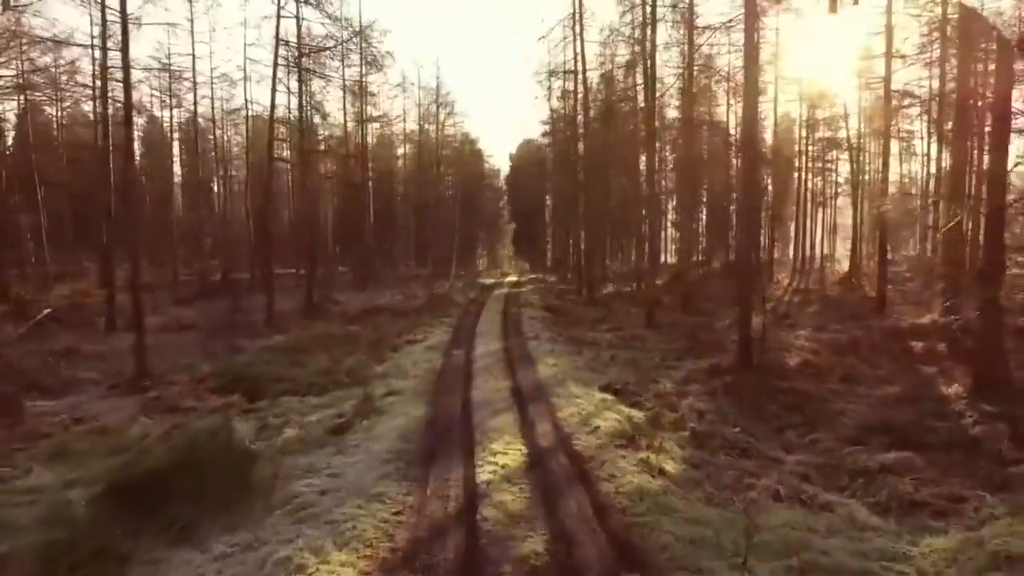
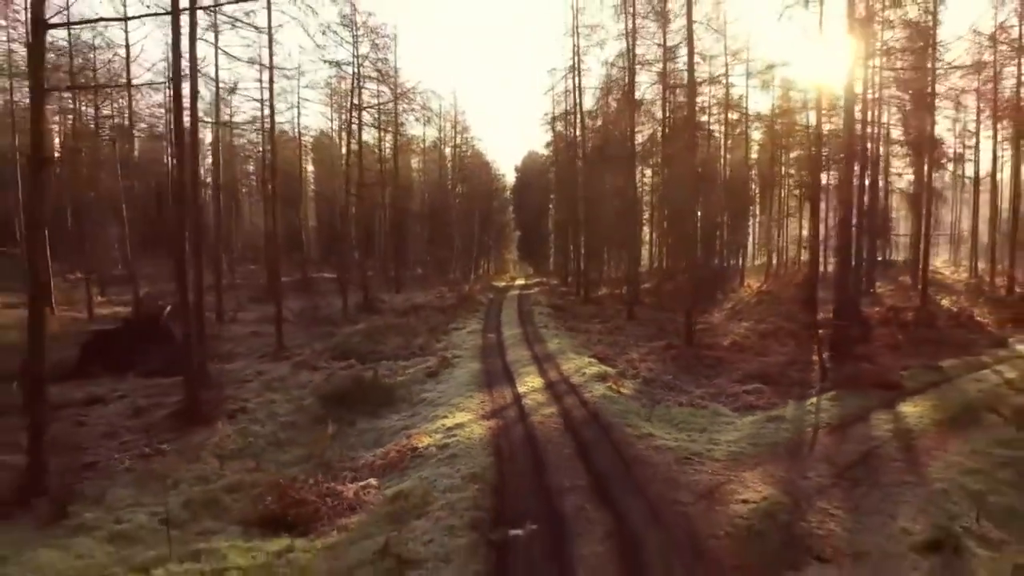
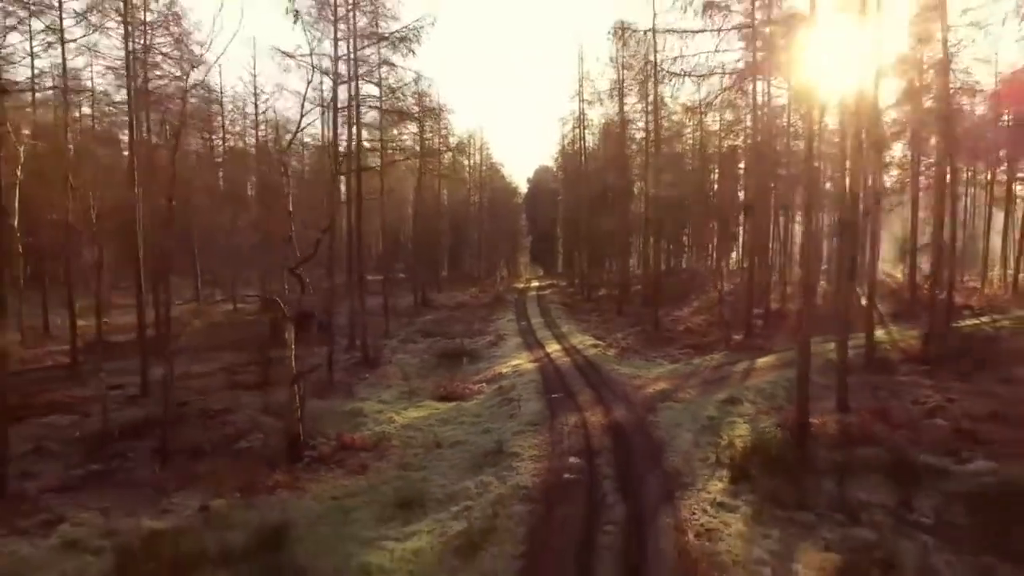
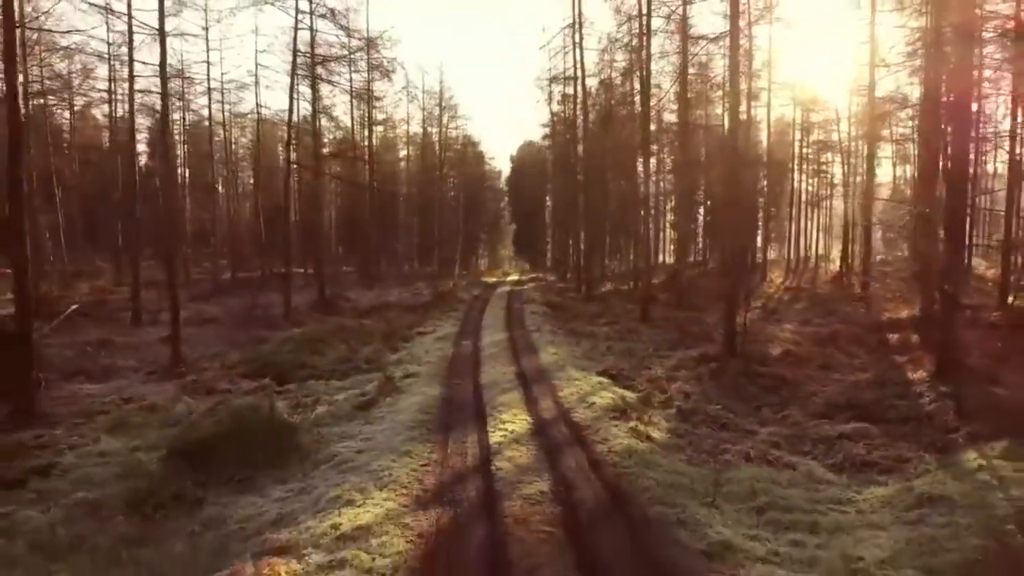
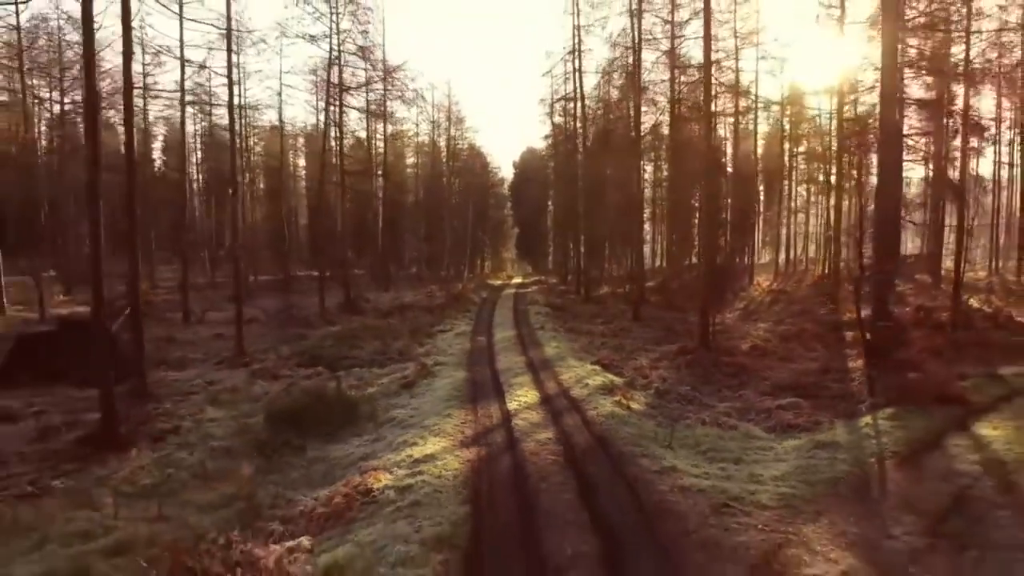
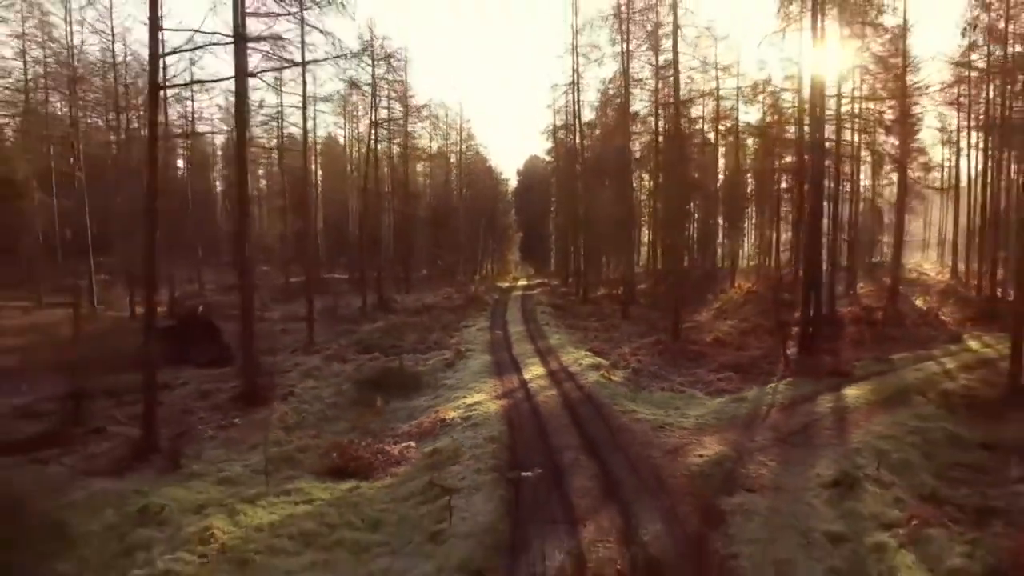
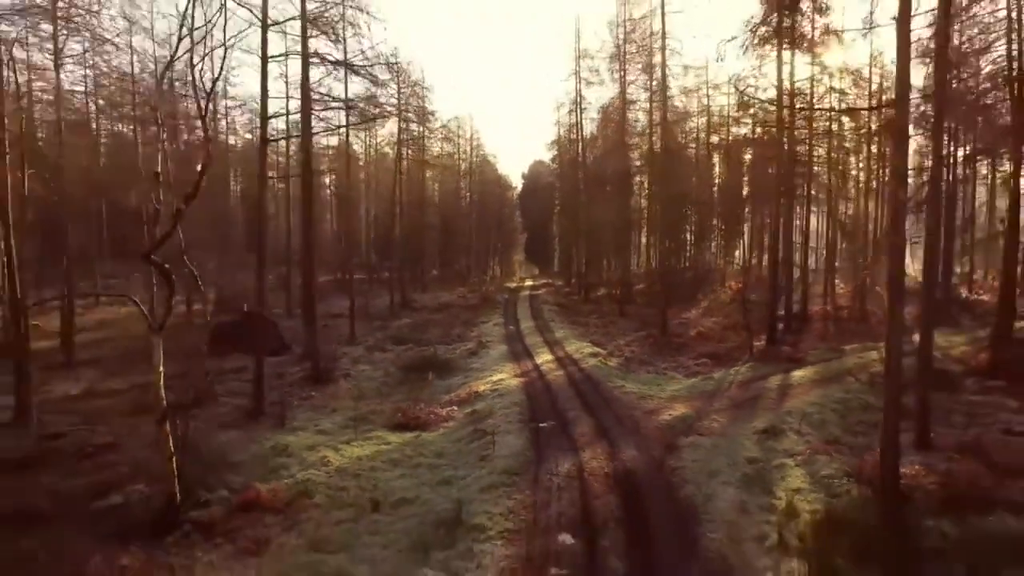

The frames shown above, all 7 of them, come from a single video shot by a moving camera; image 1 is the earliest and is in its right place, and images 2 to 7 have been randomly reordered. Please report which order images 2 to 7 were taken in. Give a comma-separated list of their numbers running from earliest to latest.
4, 5, 2, 6, 7, 3
